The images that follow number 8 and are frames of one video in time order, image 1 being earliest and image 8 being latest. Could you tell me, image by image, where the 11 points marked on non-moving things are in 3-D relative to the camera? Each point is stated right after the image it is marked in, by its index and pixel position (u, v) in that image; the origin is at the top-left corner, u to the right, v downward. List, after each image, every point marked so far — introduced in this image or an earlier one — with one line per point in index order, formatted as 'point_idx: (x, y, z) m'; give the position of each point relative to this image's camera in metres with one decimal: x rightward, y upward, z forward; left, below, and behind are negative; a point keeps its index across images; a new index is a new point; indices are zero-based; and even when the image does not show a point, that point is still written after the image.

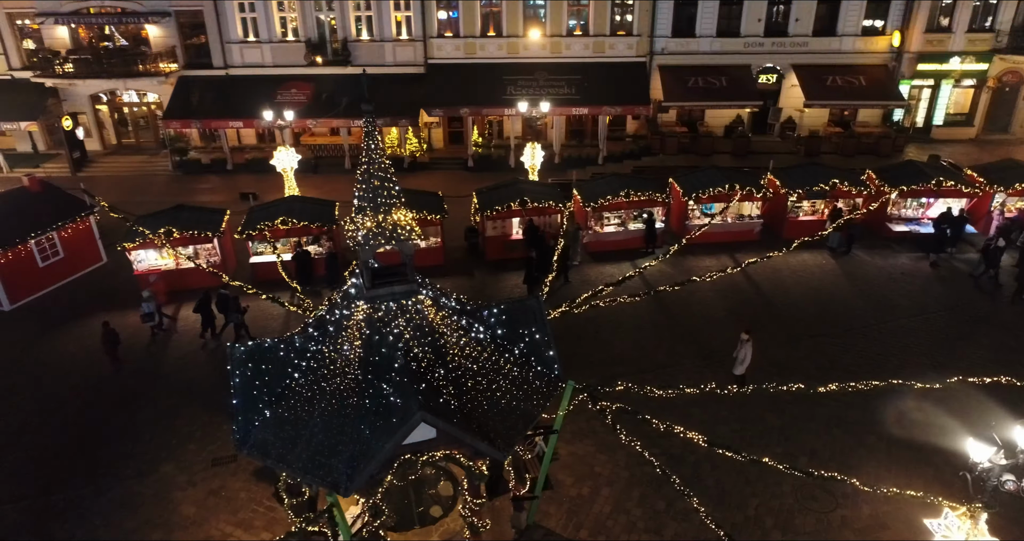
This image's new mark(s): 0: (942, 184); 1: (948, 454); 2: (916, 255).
0: (+11.8, +2.4, +19.7) m
1: (+7.6, -3.1, +11.9) m
2: (+11.0, +0.4, +19.5) m
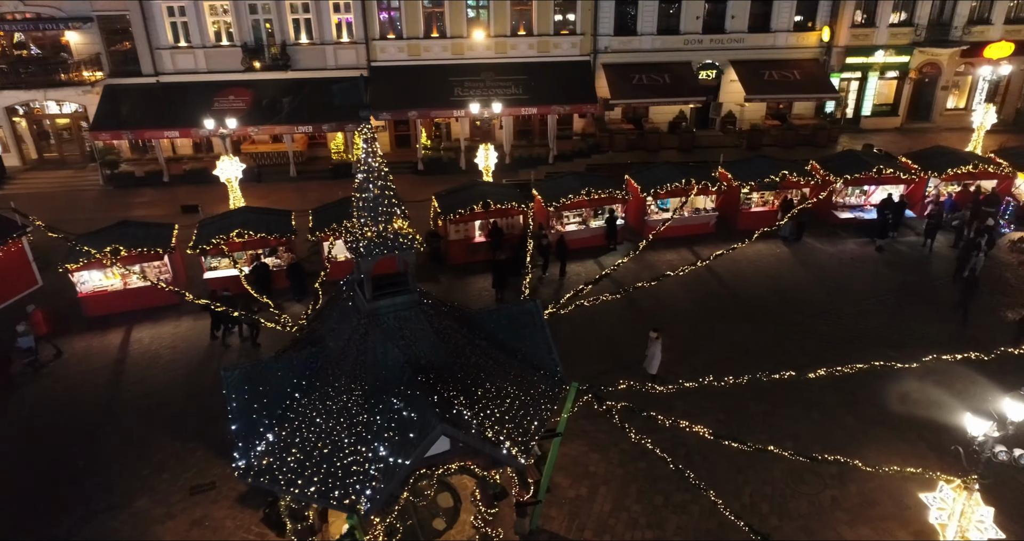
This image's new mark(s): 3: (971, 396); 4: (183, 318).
0: (+10.7, +2.9, +20.6) m
1: (+7.5, -2.8, +12.5) m
2: (+10.0, +0.8, +20.4) m
3: (+8.6, -2.4, +13.4) m
4: (-7.9, -1.1, +17.1) m
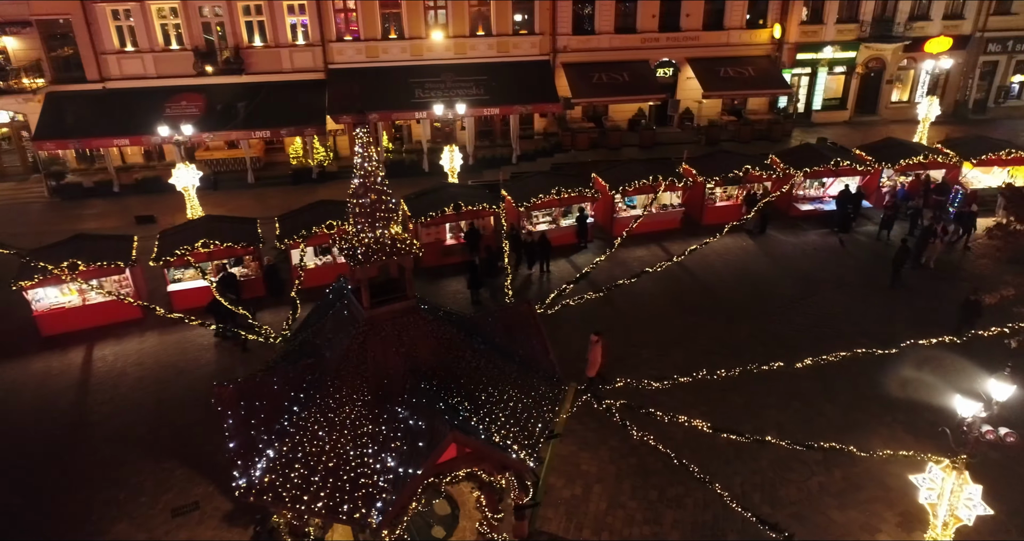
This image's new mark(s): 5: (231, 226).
0: (+9.7, +3.2, +21.3) m
1: (+7.3, -2.6, +13.0) m
2: (+9.1, +1.1, +20.9) m
3: (+8.3, -2.1, +13.9) m
4: (-8.4, -1.4, +16.5) m
5: (-6.8, +1.1, +17.2) m
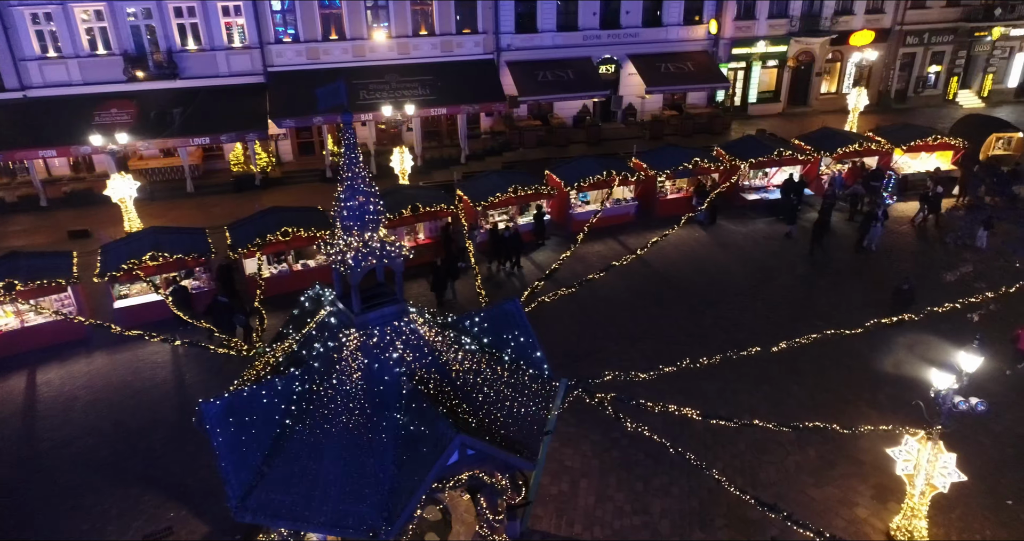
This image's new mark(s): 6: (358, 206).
0: (+8.3, +3.6, +22.0) m
1: (+6.9, -2.2, +13.5) m
2: (+7.8, +1.5, +21.6) m
3: (+7.8, -1.7, +14.5) m
4: (-9.1, -1.8, +15.6) m
5: (-7.6, +0.8, +16.5) m
6: (-1.7, +0.7, +8.1) m
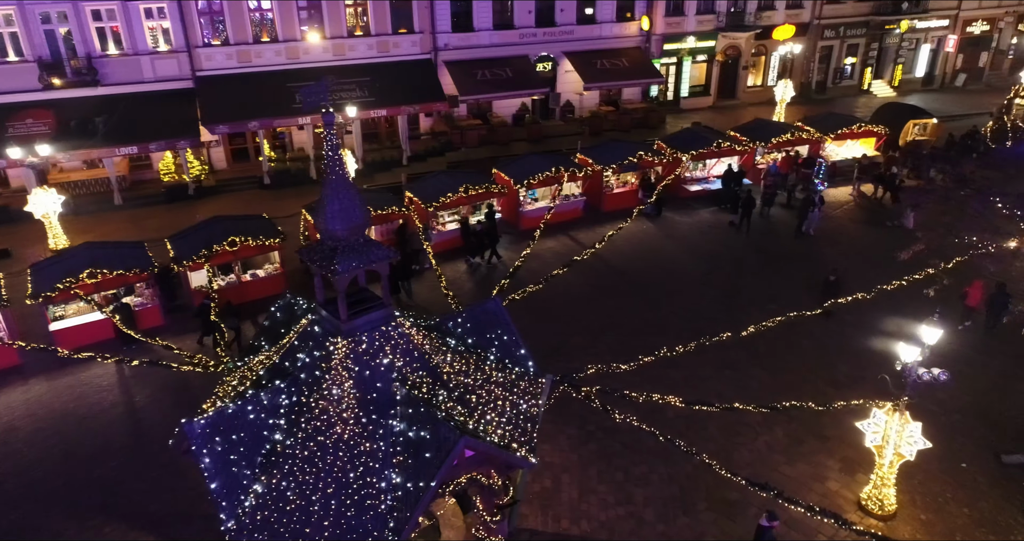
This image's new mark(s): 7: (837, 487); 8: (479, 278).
0: (+6.6, +4.0, +22.7) m
1: (+6.3, -1.9, +14.1) m
2: (+6.2, +1.9, +22.3) m
3: (+7.1, -1.3, +15.2) m
4: (-9.8, -2.2, +14.6) m
5: (-8.6, +0.4, +15.6) m
6: (-1.9, +0.7, +7.8) m
7: (+5.2, -3.4, +11.4) m
8: (-0.9, -0.2, +17.9) m
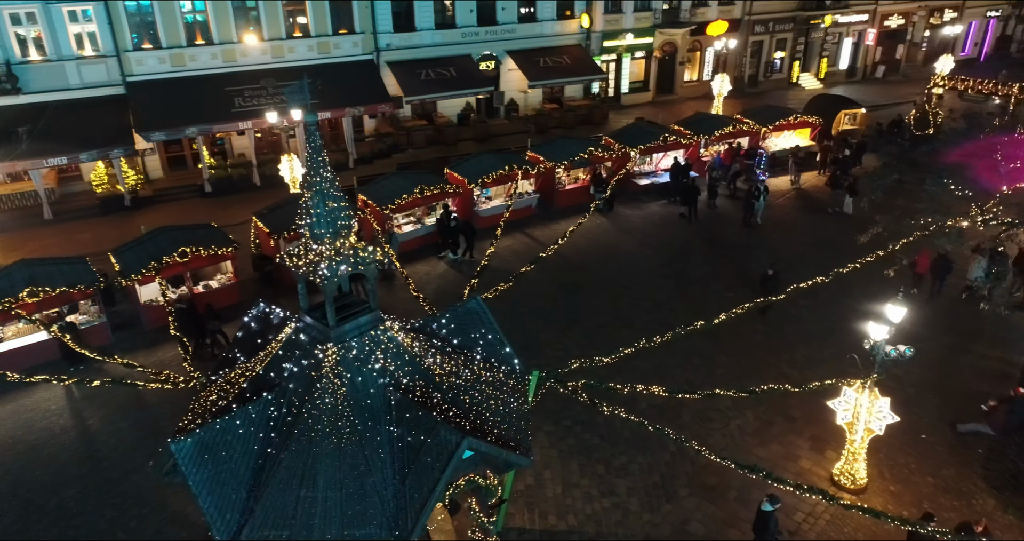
0: (+5.0, +4.3, +23.1) m
1: (+5.7, -1.6, +14.6) m
2: (+4.7, +2.1, +22.7) m
3: (+6.4, -1.0, +15.7) m
4: (-10.3, -2.6, +13.6) m
5: (-9.3, +0.1, +14.8) m
6: (-2.0, +0.6, +7.6) m
7: (+4.9, -3.2, +11.8) m
8: (-1.8, -0.2, +17.7) m
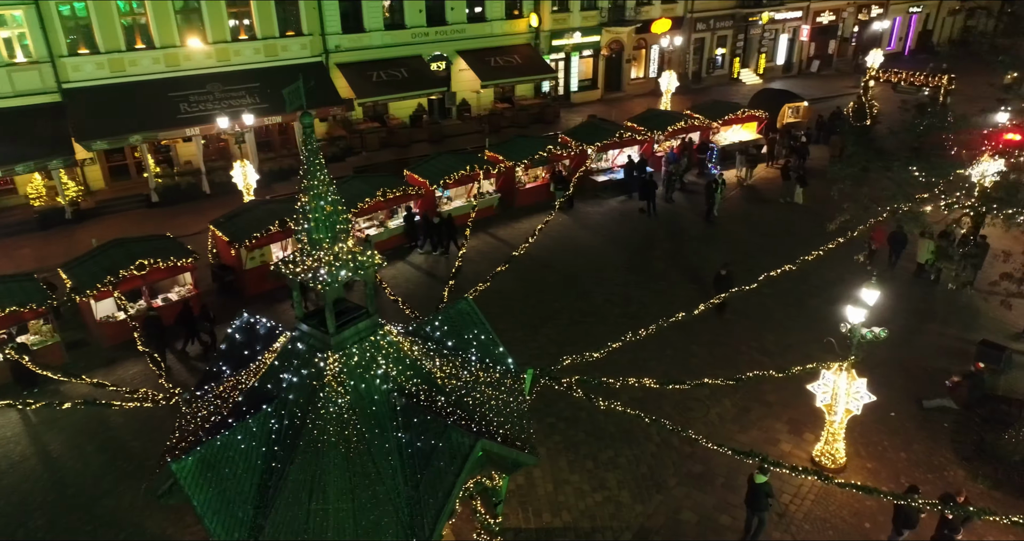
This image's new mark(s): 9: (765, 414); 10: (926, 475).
0: (+3.6, +4.4, +23.4) m
1: (+5.2, -1.4, +15.0) m
2: (+3.5, +2.3, +23.0) m
3: (+5.8, -0.8, +16.2) m
4: (-10.6, -3.0, +12.7) m
5: (-9.8, -0.3, +13.9) m
6: (-1.9, +0.6, +7.4) m
7: (+4.7, -3.0, +12.1) m
8: (-2.6, -0.3, +17.5) m
9: (+4.6, -2.6, +13.0) m
10: (+6.5, -3.2, +11.4) m
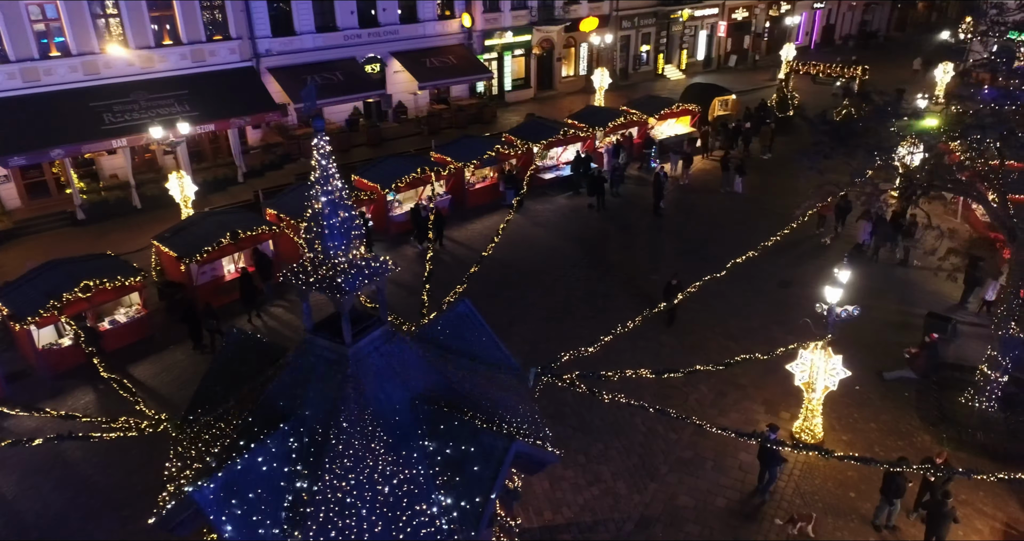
0: (+1.8, +4.6, +23.7) m
1: (+4.6, -1.1, +15.5) m
2: (+1.8, +2.4, +23.2) m
3: (+5.0, -0.5, +16.7) m
4: (-10.8, -3.6, +11.5) m
5: (-10.2, -0.8, +12.8) m
6: (-1.7, +0.5, +7.1) m
7: (+4.5, -2.7, +12.6) m
8: (-3.5, -0.5, +17.1) m
9: (+4.3, -2.3, +13.4) m
10: (+6.4, -2.9, +12.0) m
